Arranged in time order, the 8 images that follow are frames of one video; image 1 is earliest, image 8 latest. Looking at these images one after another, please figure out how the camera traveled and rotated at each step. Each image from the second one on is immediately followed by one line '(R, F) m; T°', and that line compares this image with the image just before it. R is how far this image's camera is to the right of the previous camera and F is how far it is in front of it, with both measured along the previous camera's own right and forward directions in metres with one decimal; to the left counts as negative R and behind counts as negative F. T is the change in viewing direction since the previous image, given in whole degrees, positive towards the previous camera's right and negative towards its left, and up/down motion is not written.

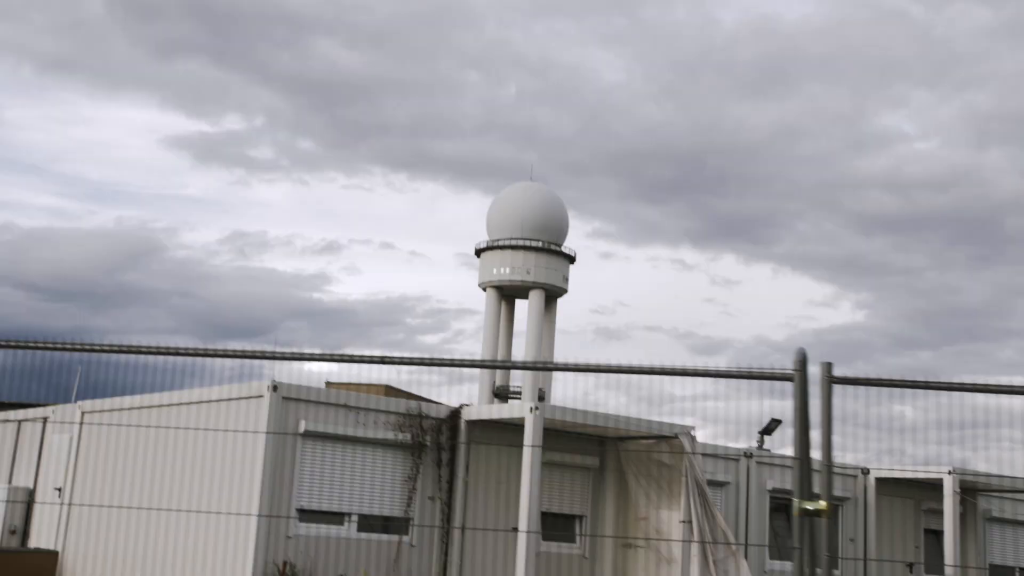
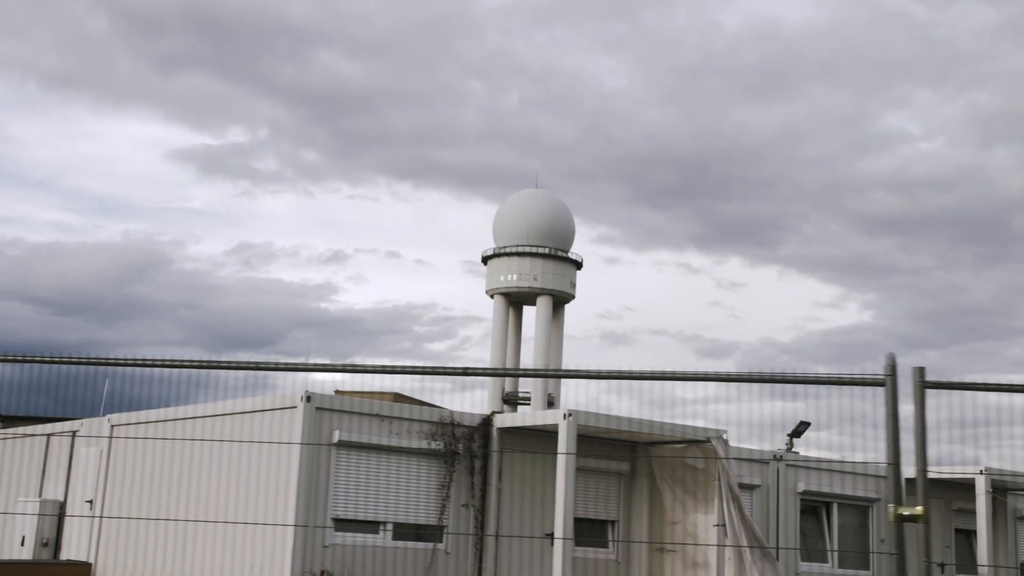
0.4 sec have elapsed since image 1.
(-0.3, 0.0) m; 0°
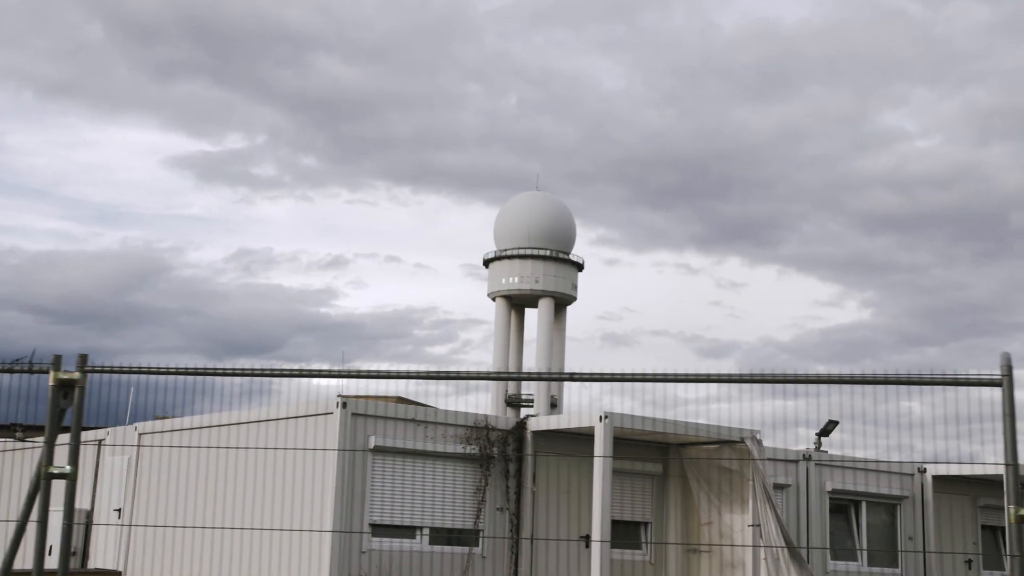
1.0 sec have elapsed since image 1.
(-0.5, 0.0) m; 0°
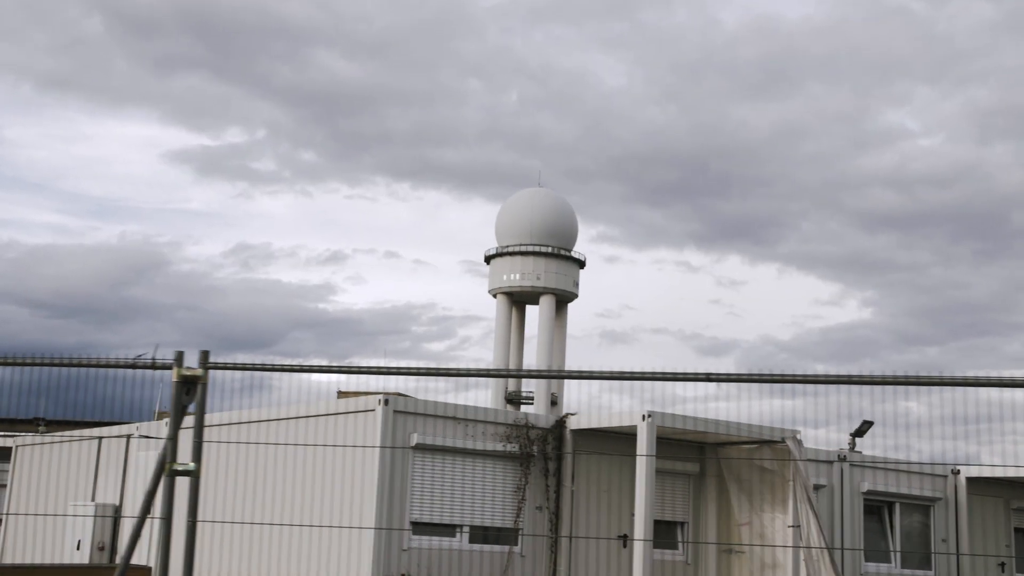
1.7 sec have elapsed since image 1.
(-0.6, +0.1) m; 0°
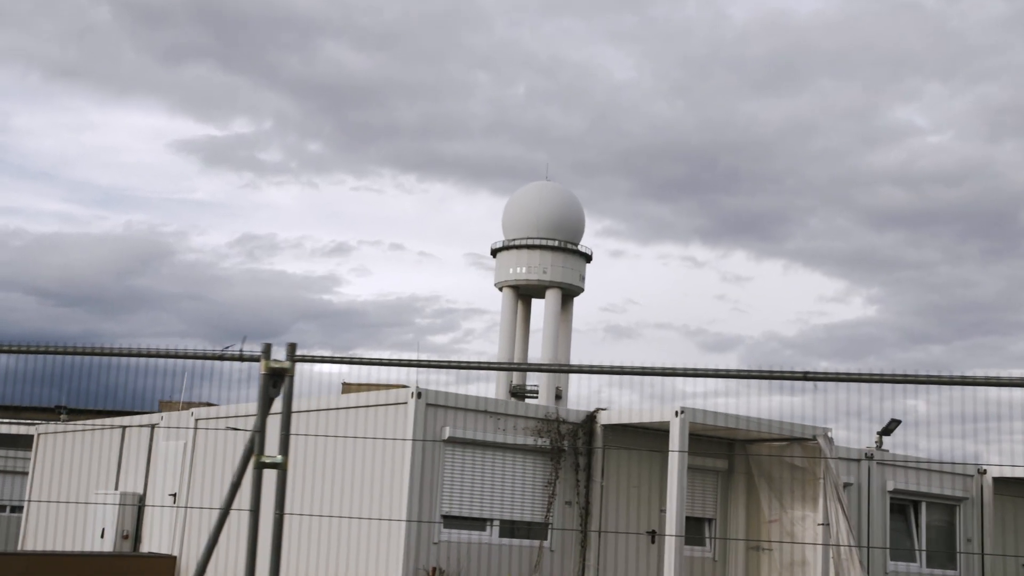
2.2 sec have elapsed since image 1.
(-0.4, 0.0) m; 0°
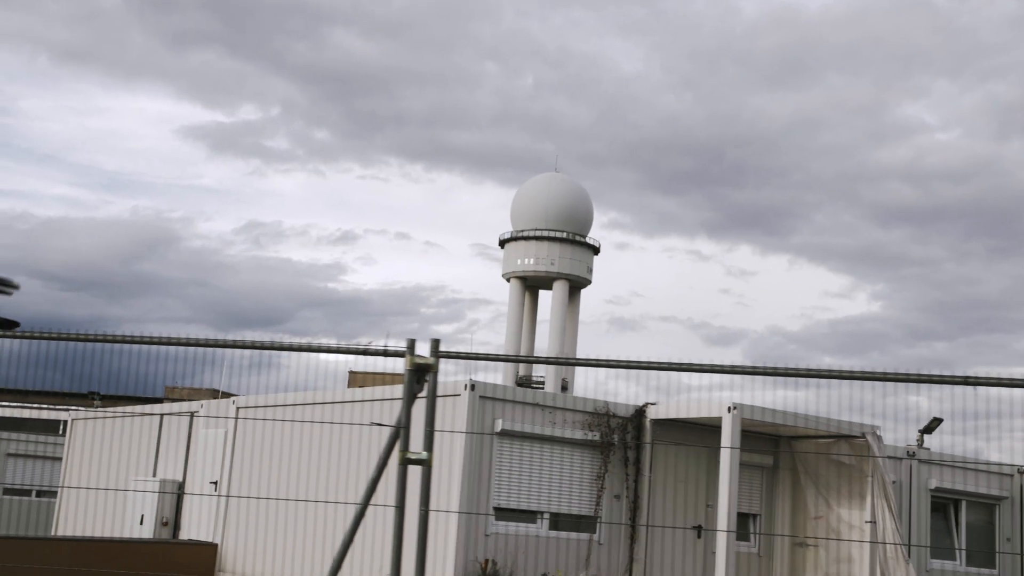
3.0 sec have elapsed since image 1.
(-0.6, 0.0) m; 0°
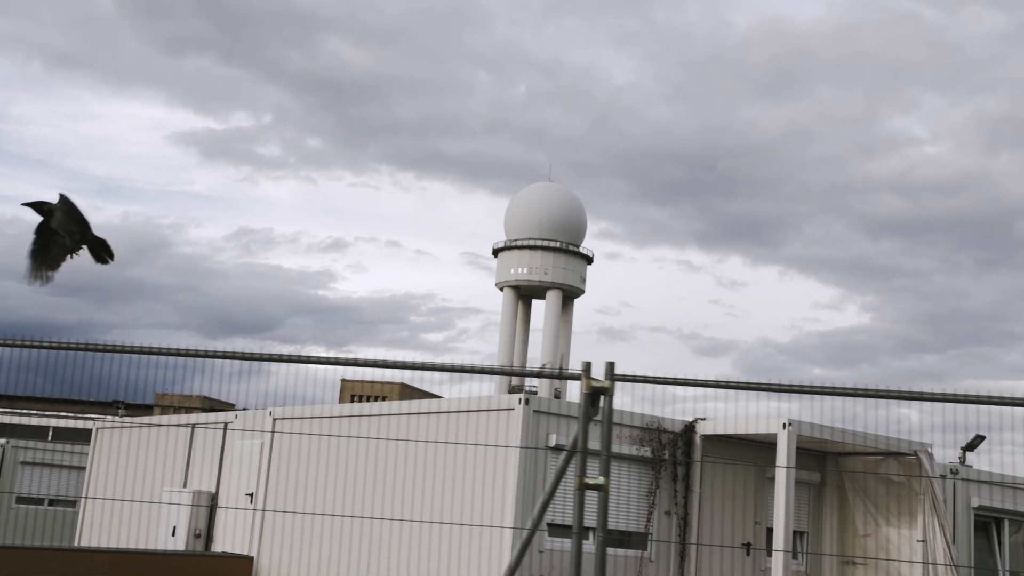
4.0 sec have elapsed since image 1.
(-0.8, +0.1) m; 0°
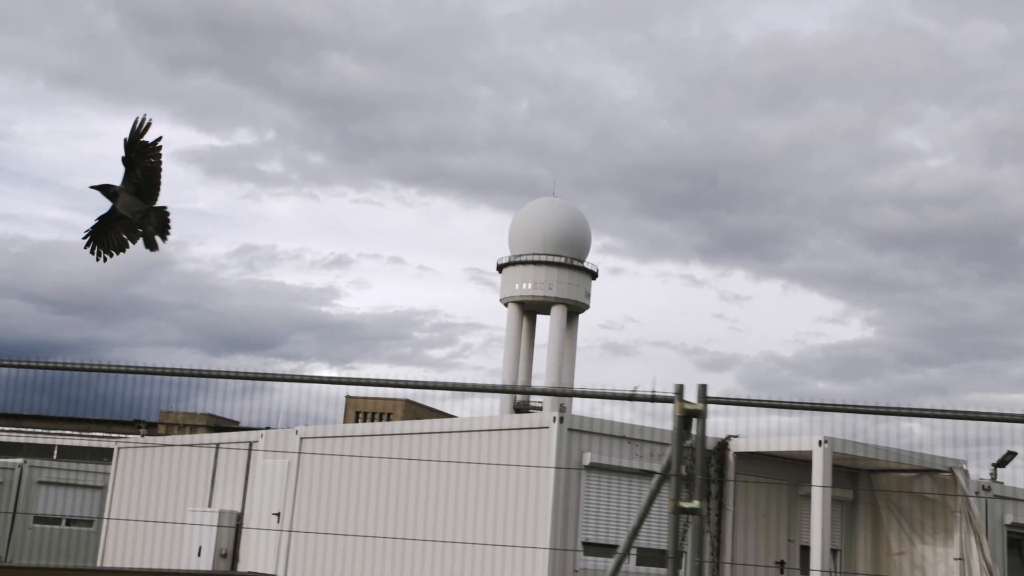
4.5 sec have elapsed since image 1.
(-0.4, 0.0) m; 0°
